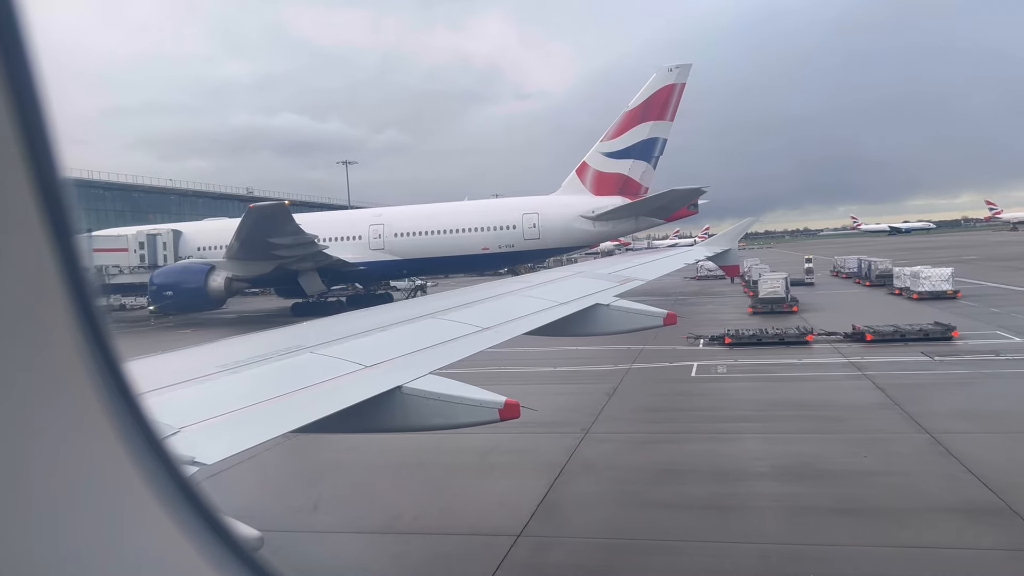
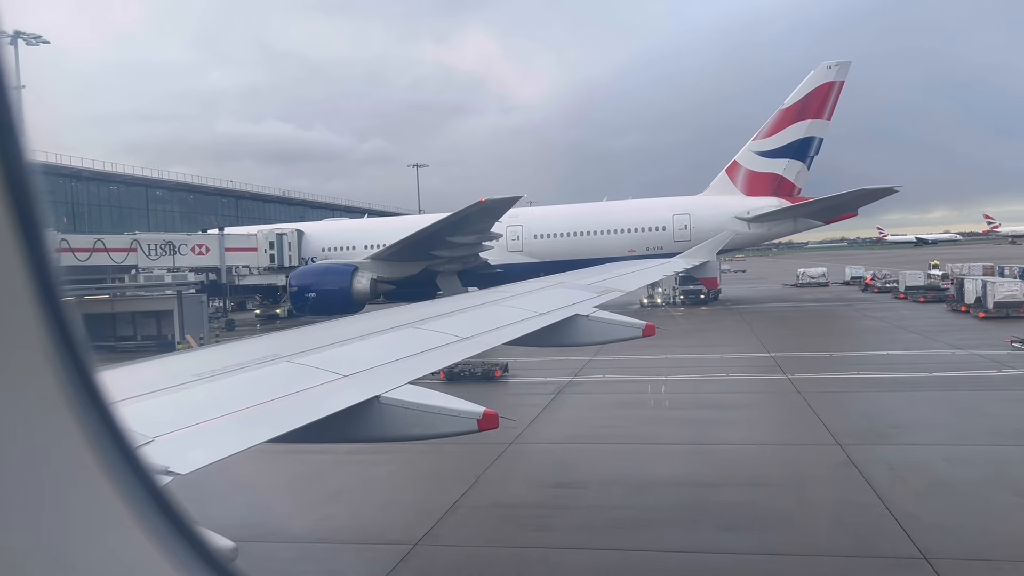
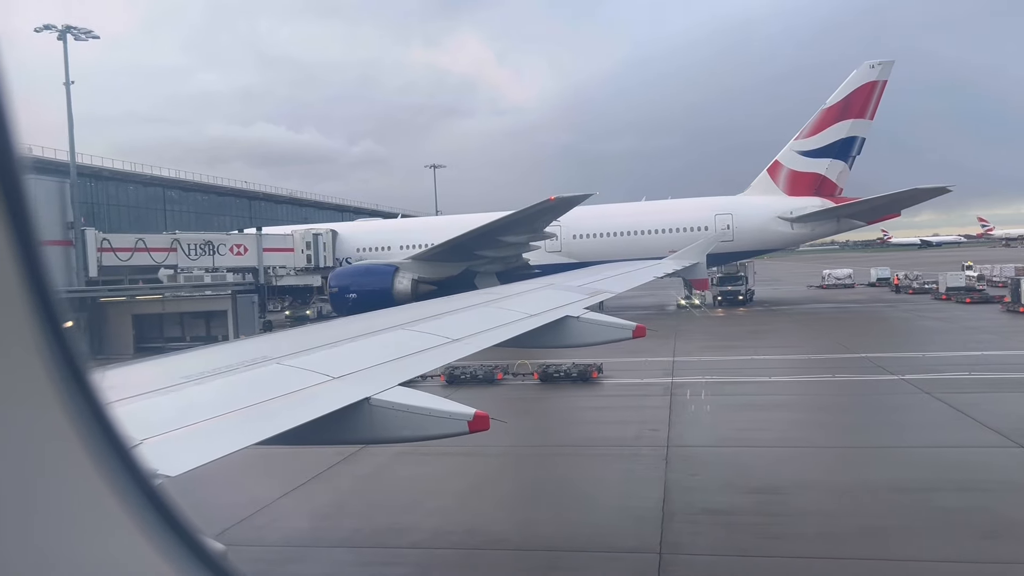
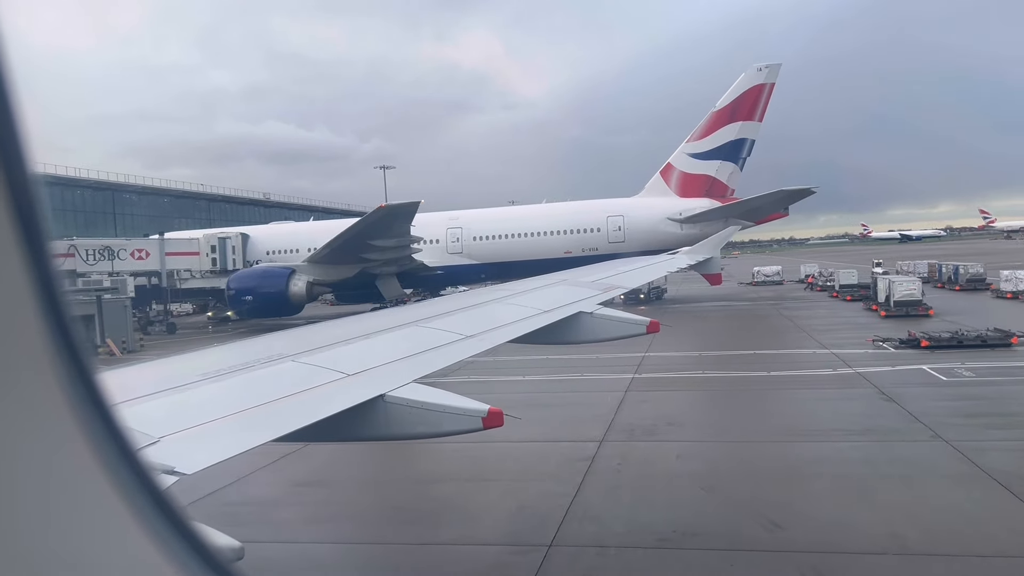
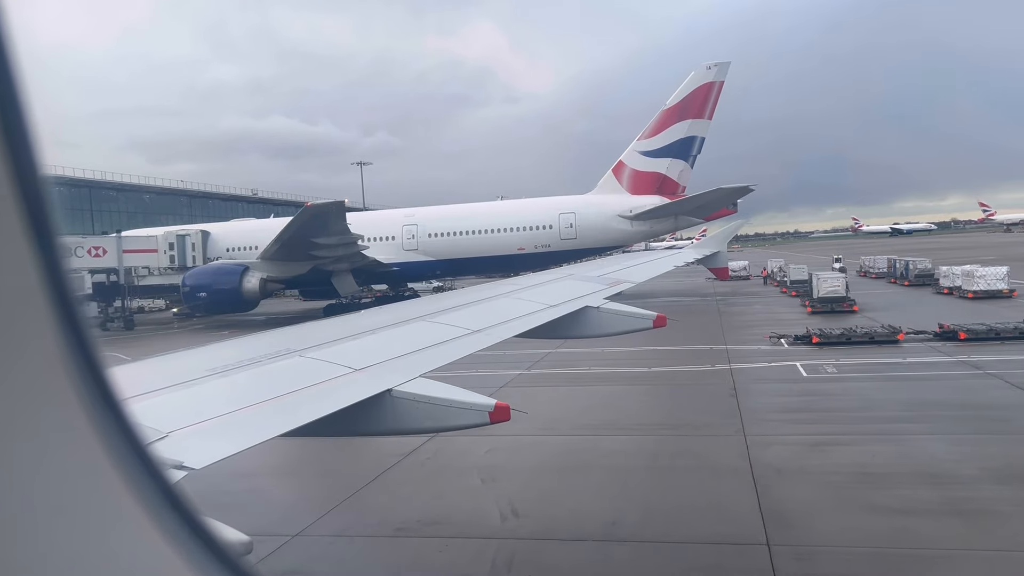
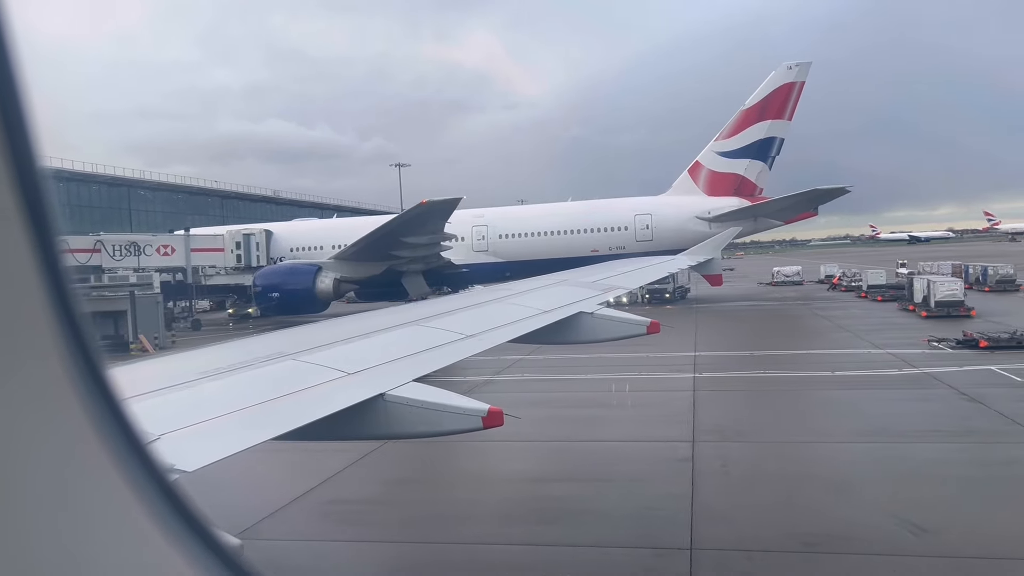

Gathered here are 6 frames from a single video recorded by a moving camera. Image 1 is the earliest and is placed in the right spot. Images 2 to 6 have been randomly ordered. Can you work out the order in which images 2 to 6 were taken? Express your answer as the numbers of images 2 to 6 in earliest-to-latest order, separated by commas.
5, 4, 6, 2, 3
